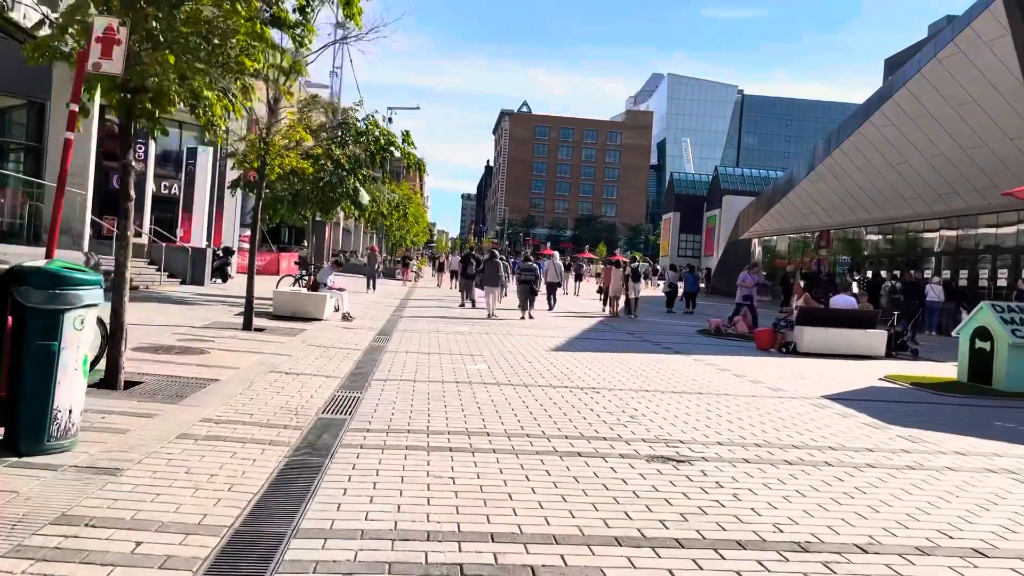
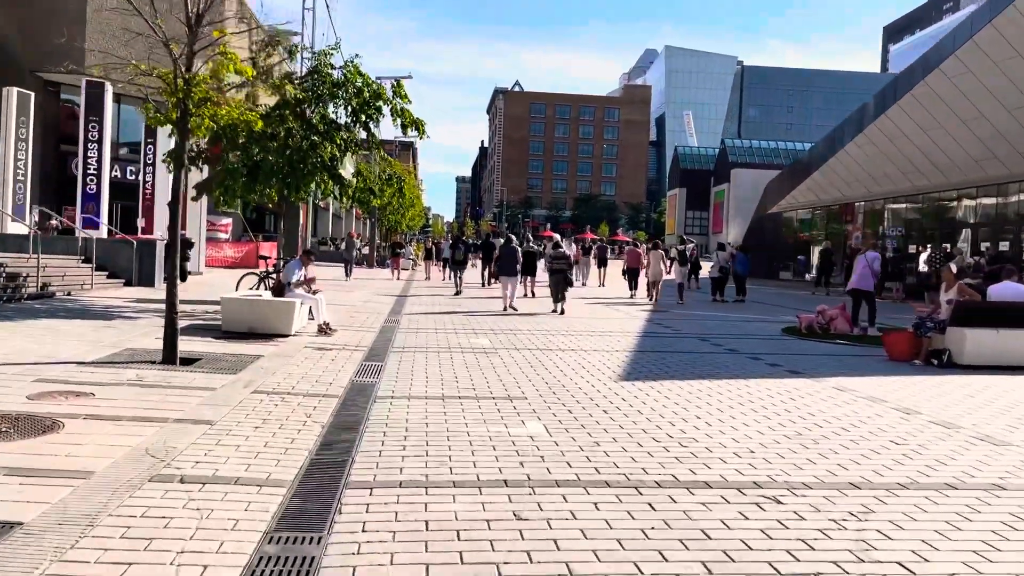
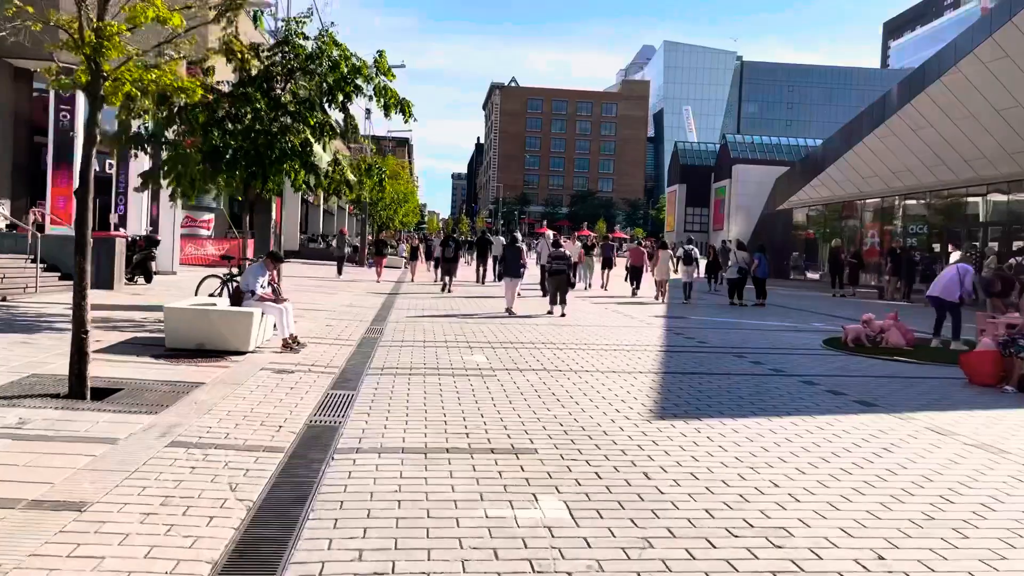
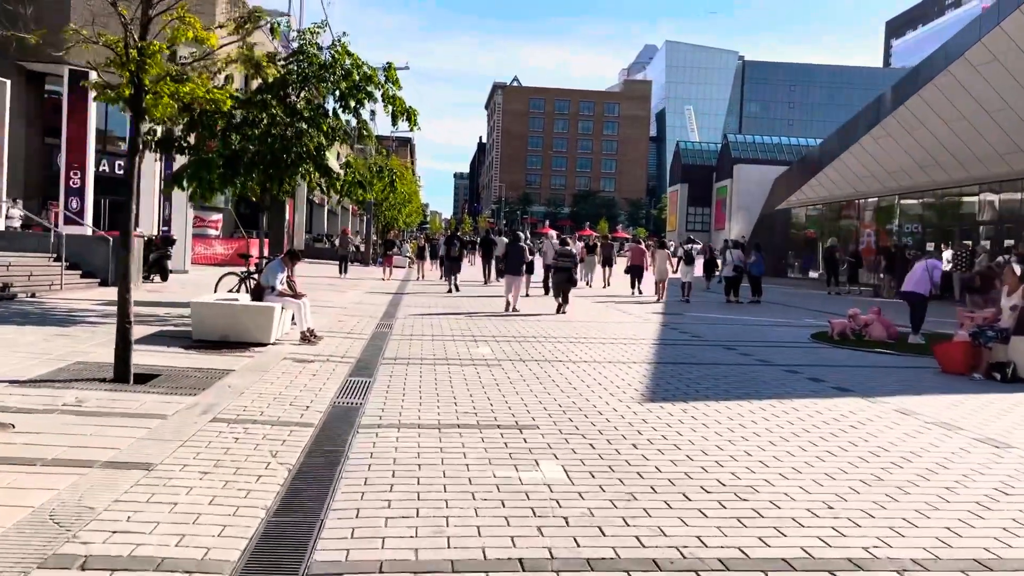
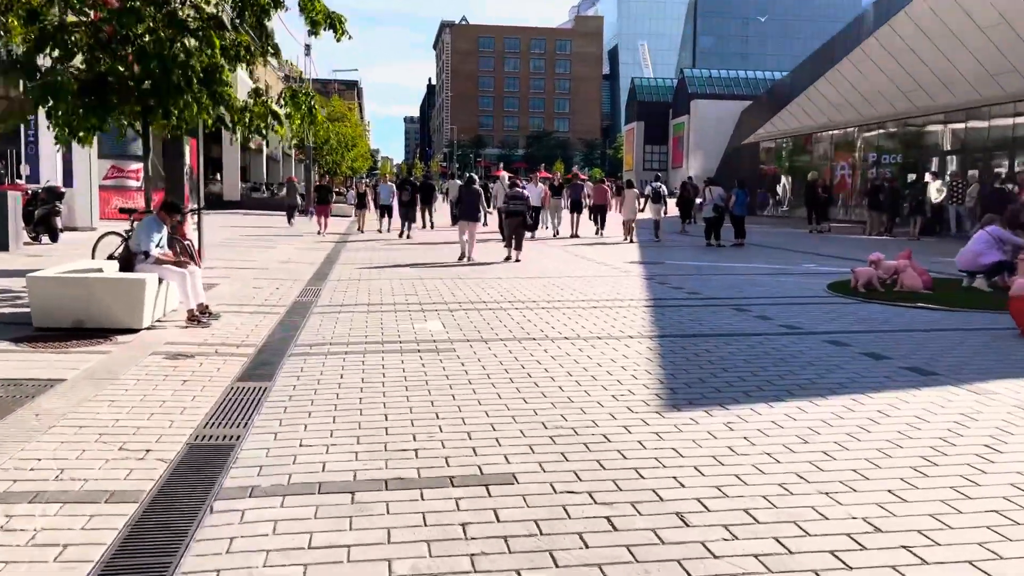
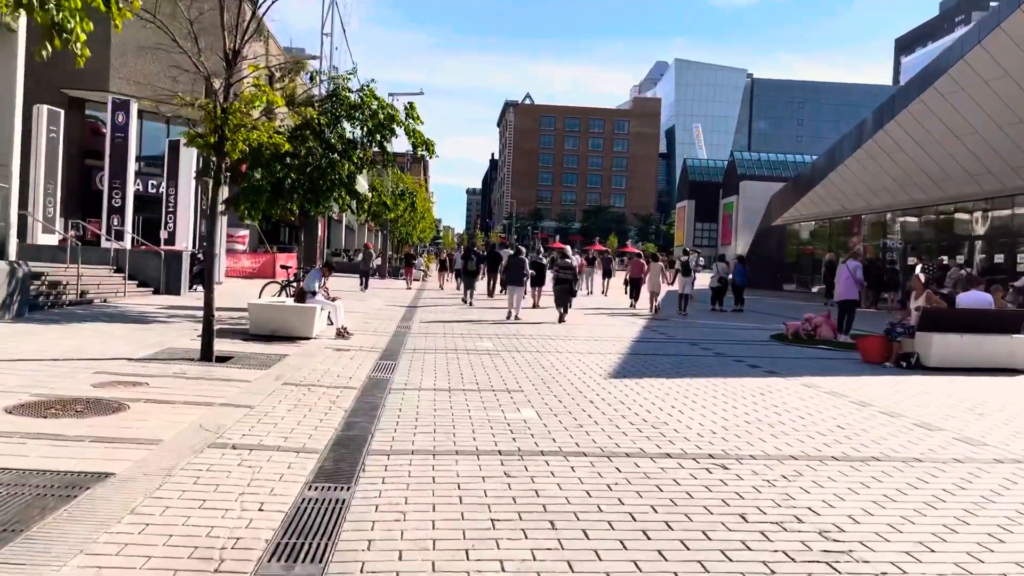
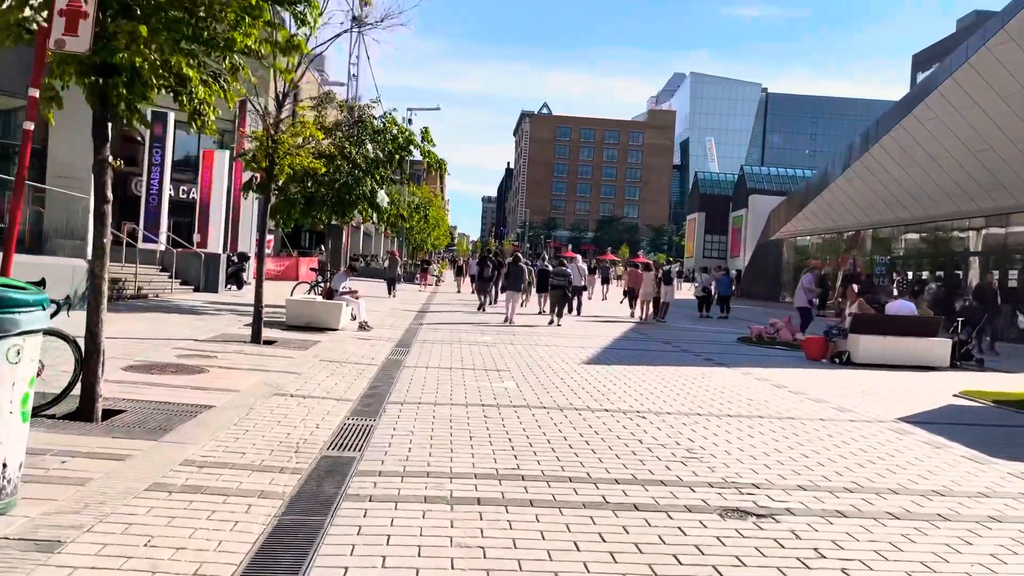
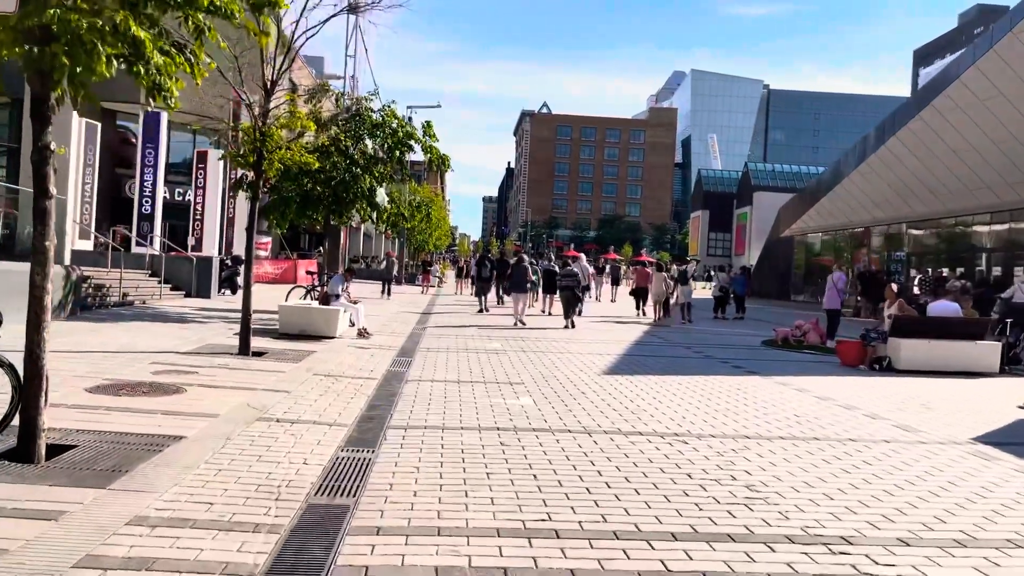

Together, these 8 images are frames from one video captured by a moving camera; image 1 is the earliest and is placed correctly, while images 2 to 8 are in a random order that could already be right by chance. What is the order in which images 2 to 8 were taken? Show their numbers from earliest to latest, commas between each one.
7, 8, 6, 2, 4, 3, 5
